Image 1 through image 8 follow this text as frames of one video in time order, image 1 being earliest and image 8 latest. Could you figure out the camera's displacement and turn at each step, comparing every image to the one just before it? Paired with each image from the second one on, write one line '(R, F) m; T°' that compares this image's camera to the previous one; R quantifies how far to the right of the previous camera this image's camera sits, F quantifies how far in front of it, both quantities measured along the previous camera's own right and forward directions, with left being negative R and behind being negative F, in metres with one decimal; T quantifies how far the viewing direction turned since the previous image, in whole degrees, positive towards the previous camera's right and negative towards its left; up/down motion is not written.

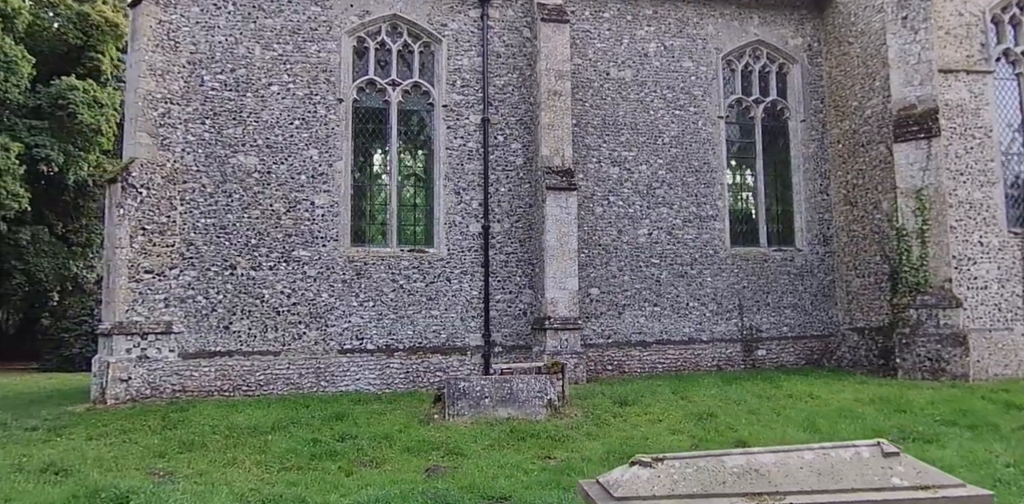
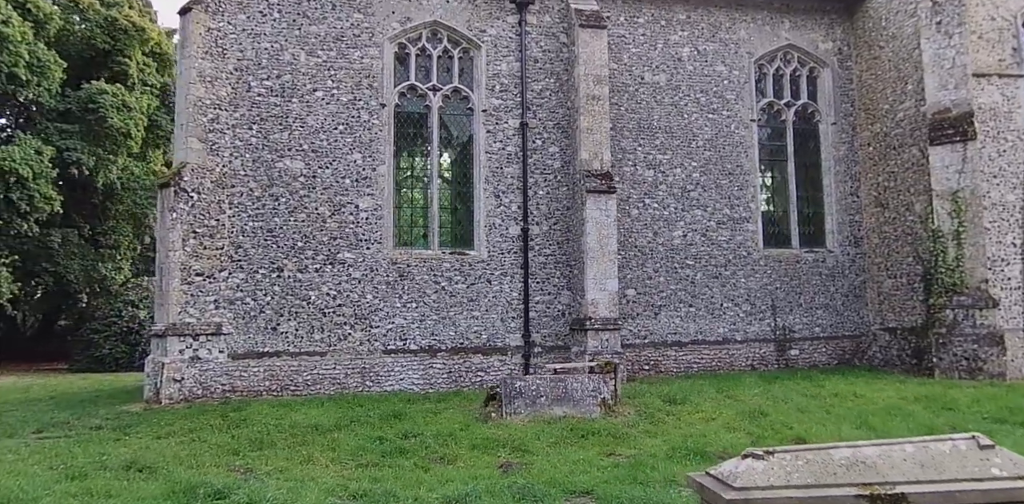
(-0.7, -0.2) m; 0°
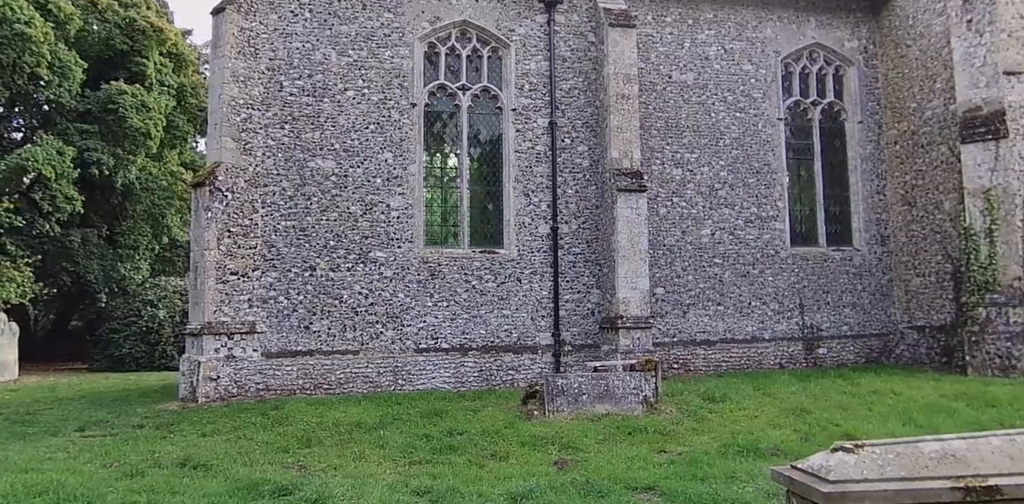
(-0.5, 0.0) m; 0°
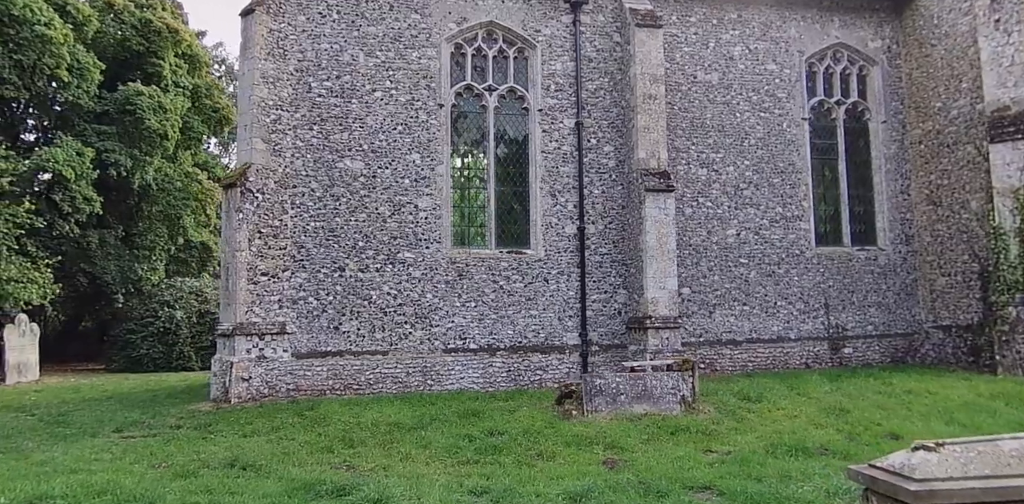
(-0.5, 0.0) m; 0°
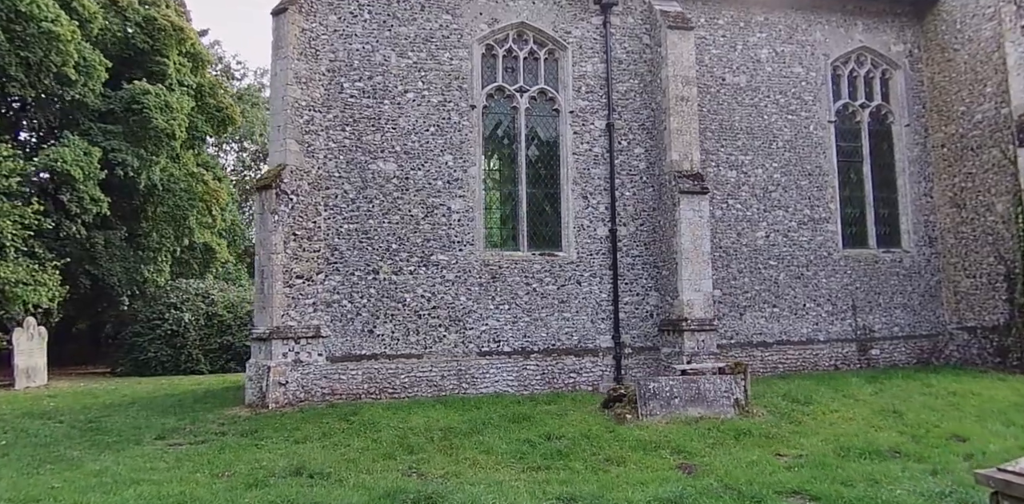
(-0.9, +0.1) m; +1°
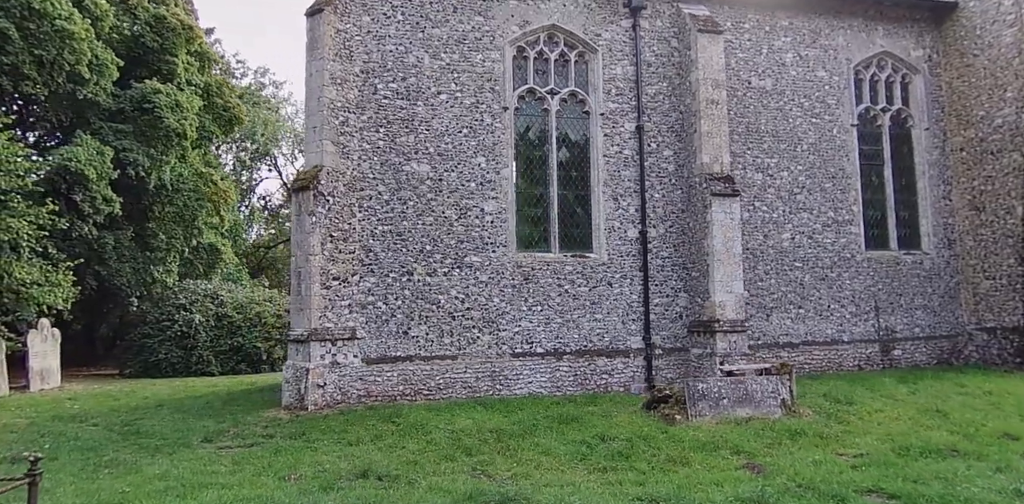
(-0.8, 0.0) m; +1°
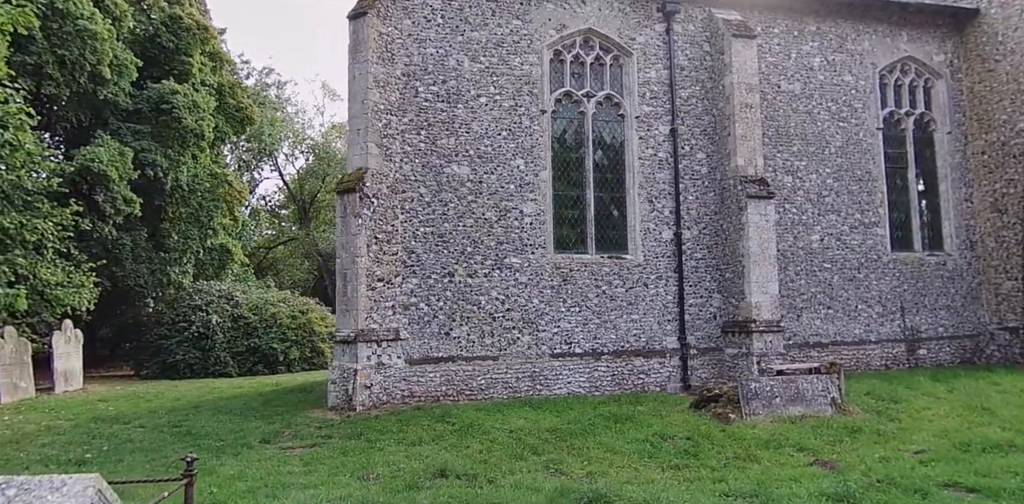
(-0.9, -0.1) m; +1°
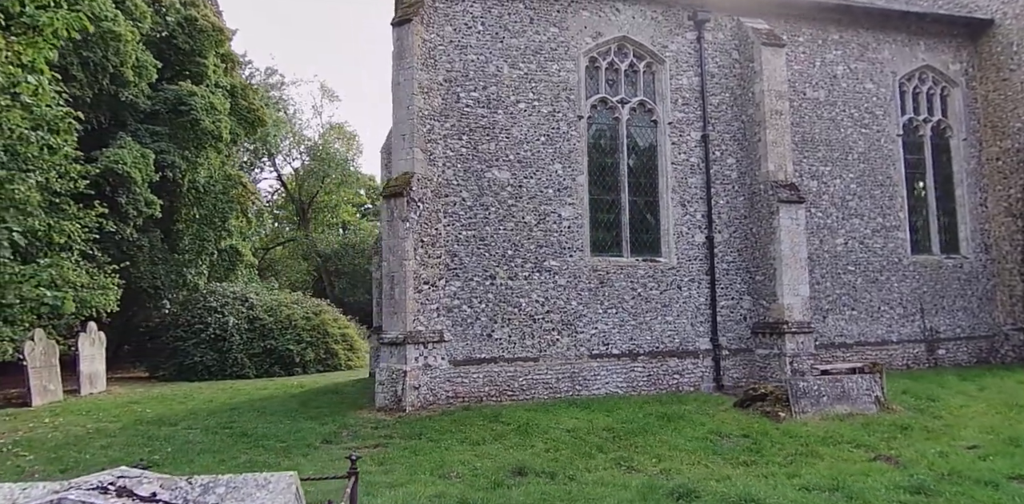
(-1.0, -0.2) m; +1°
